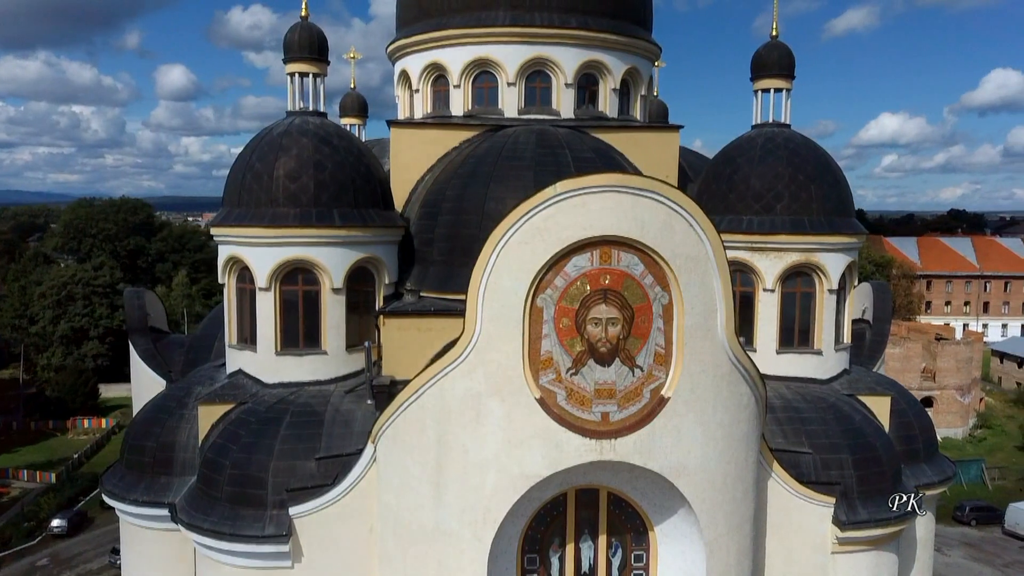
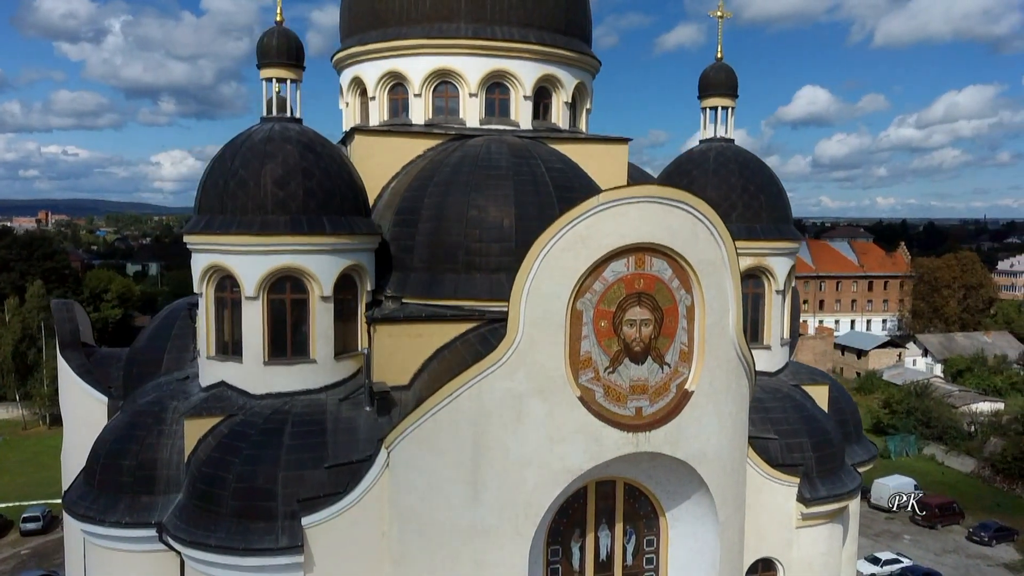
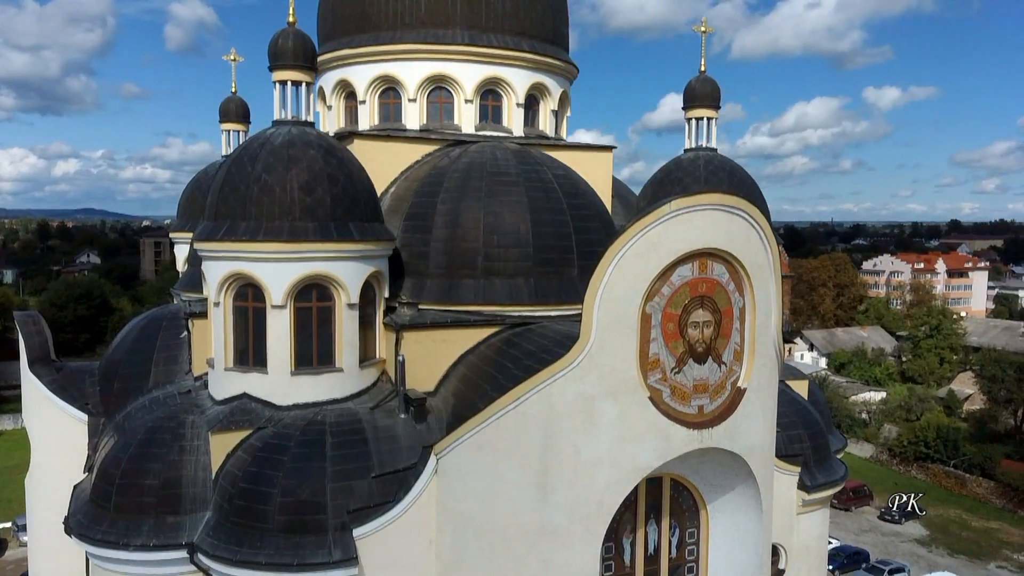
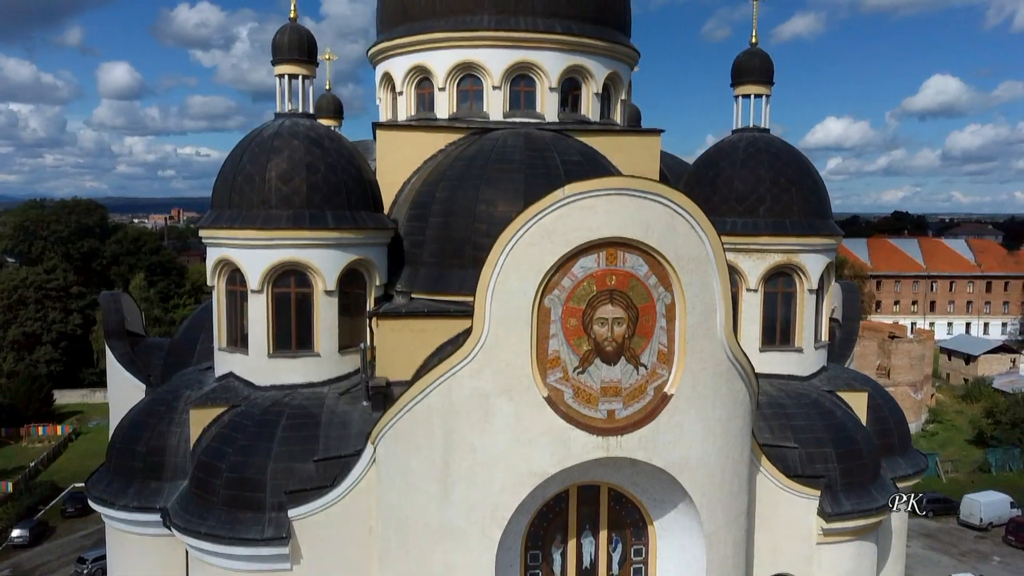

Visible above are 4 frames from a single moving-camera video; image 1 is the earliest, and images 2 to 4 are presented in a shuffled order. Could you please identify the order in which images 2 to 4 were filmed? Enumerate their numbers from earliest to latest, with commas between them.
4, 2, 3
